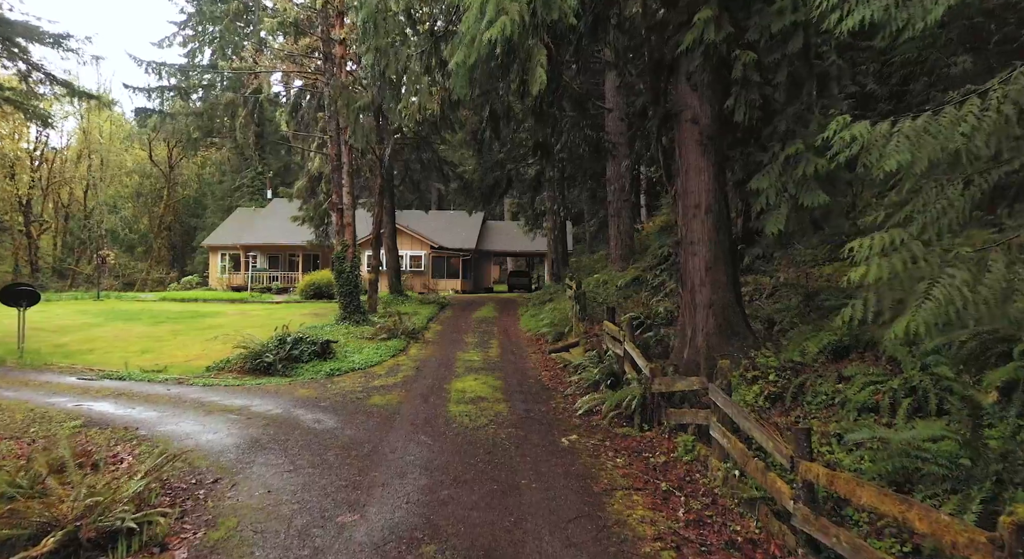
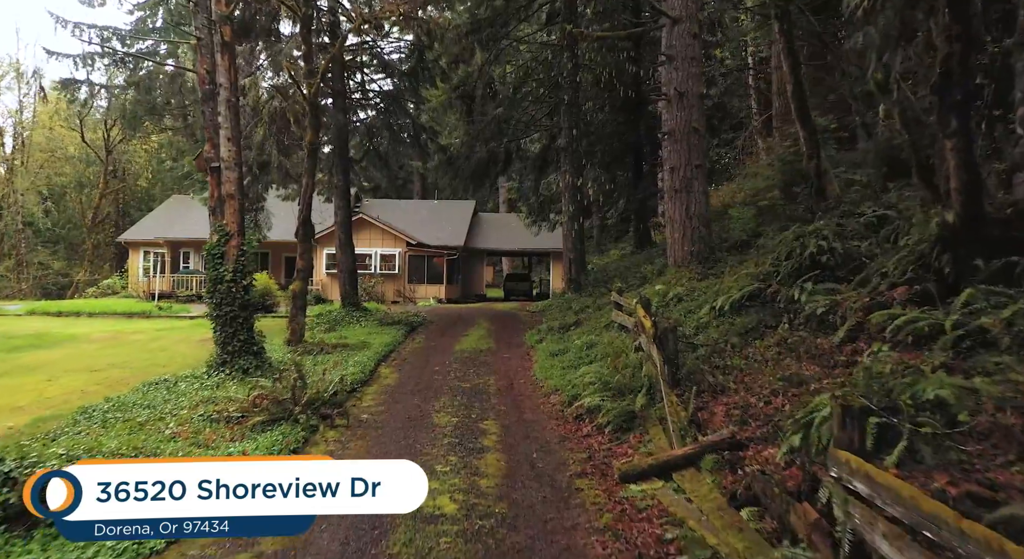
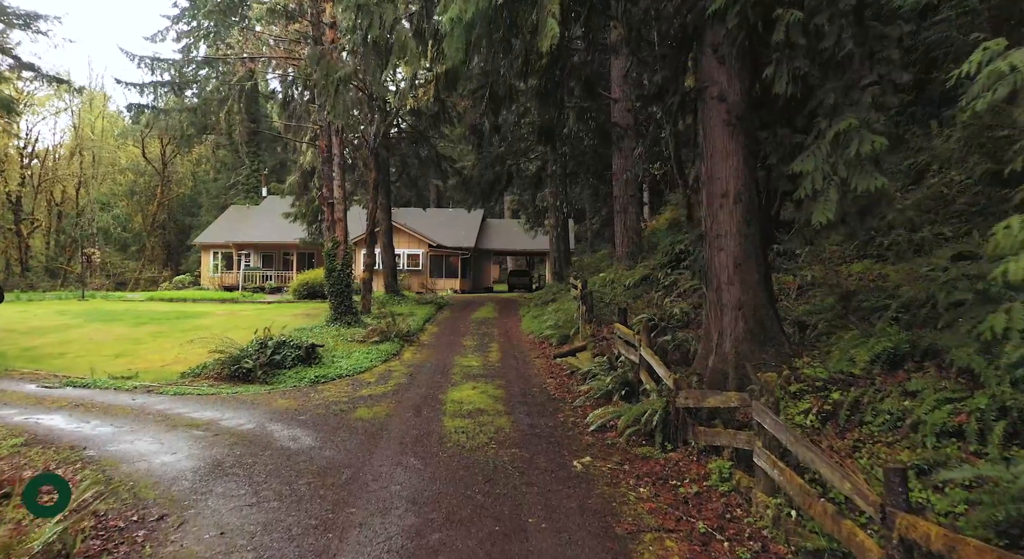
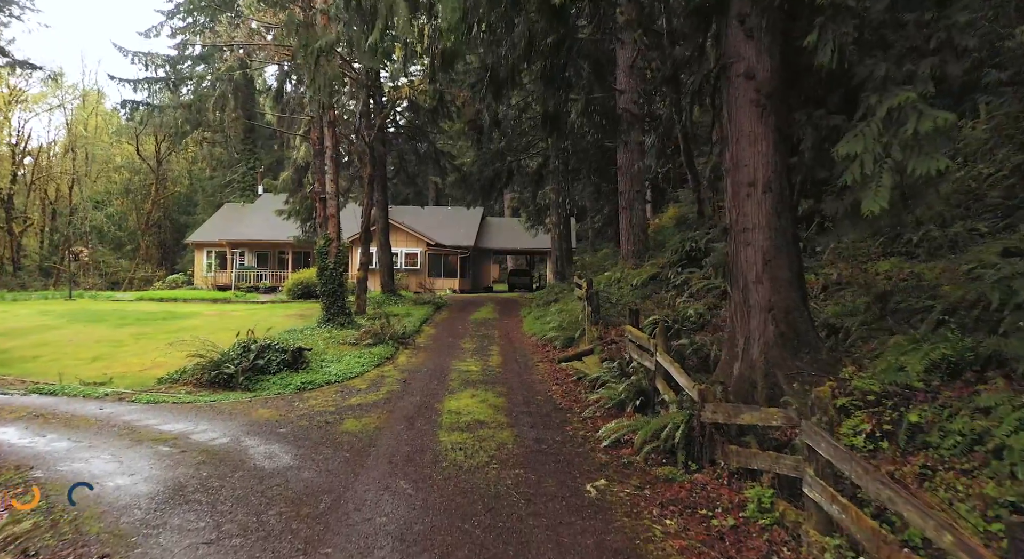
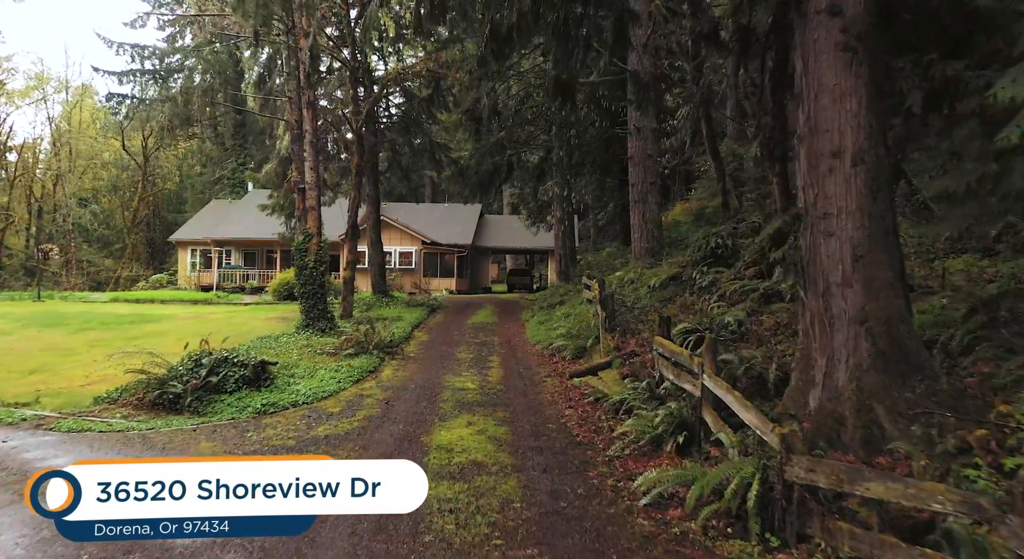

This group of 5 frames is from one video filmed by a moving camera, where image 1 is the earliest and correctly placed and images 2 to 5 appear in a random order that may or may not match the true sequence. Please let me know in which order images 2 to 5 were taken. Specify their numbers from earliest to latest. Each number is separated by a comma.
3, 4, 5, 2
